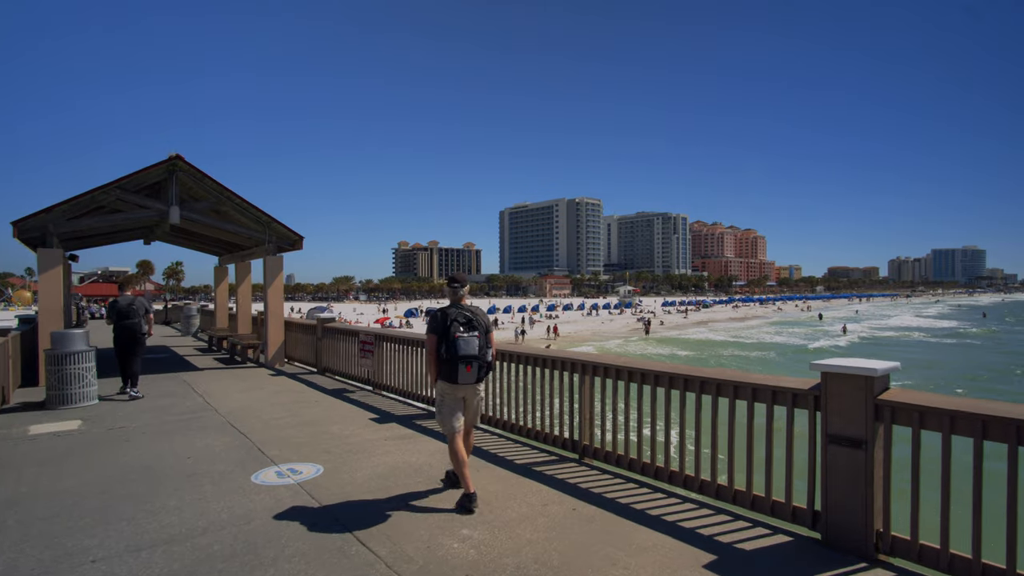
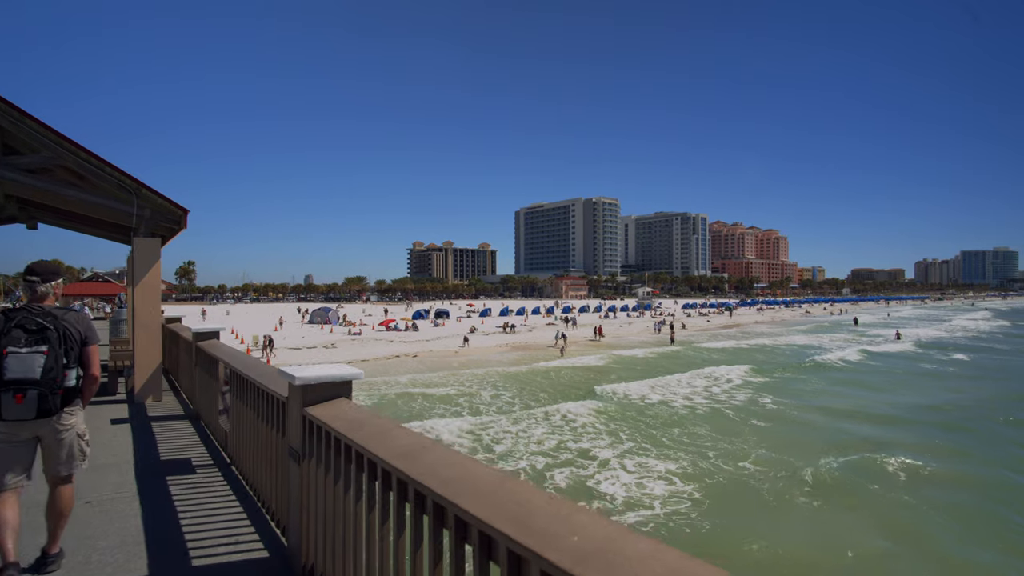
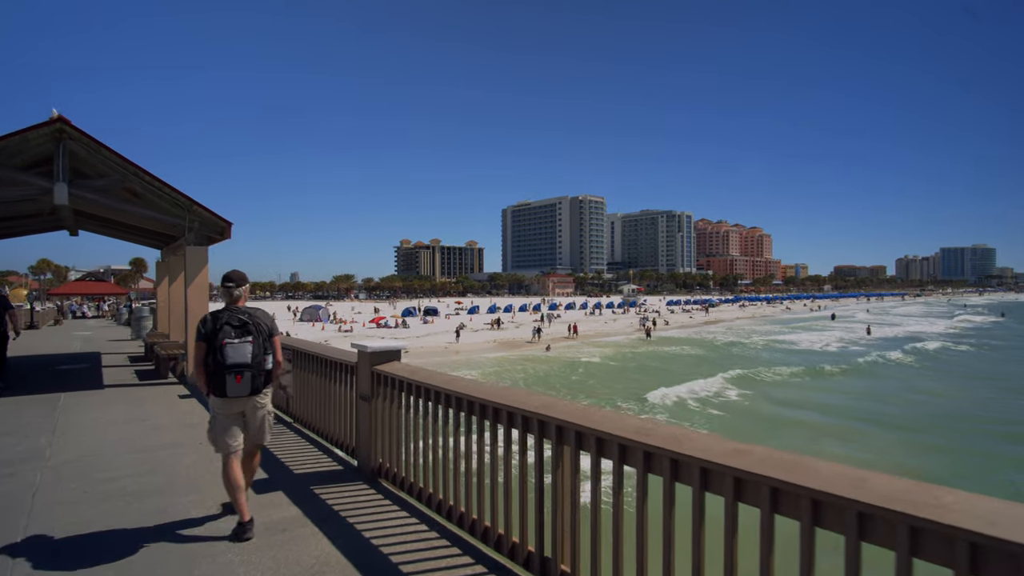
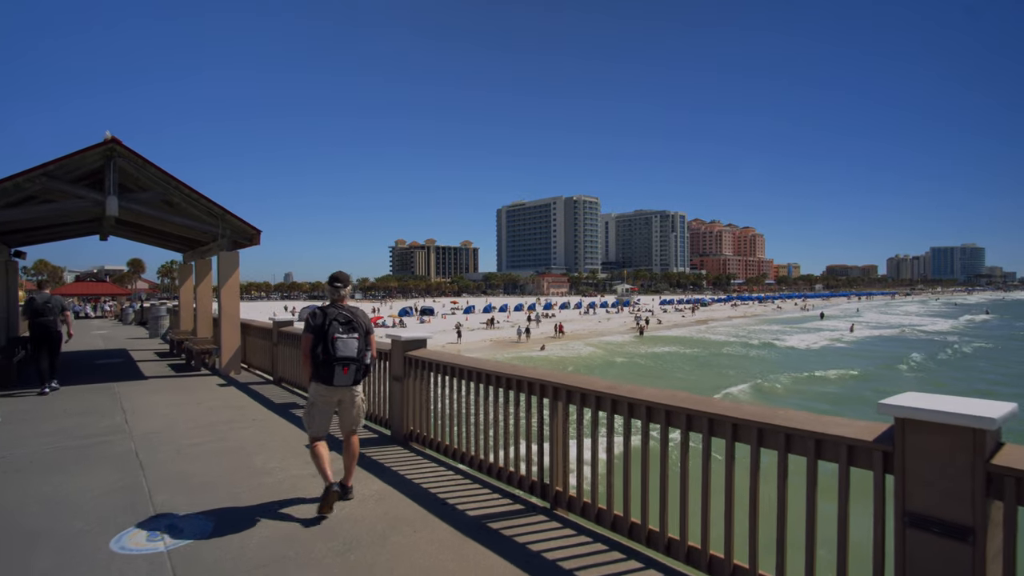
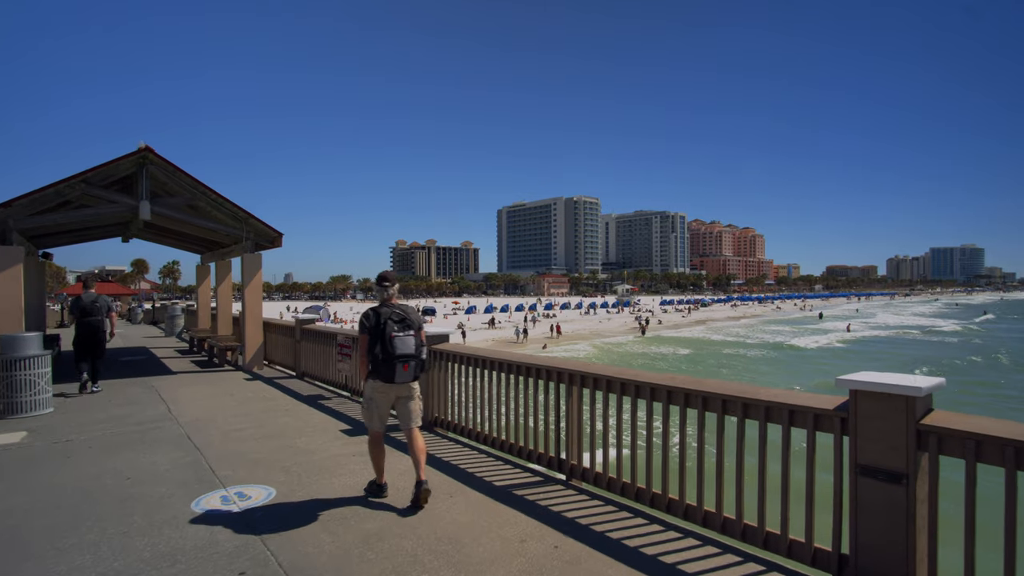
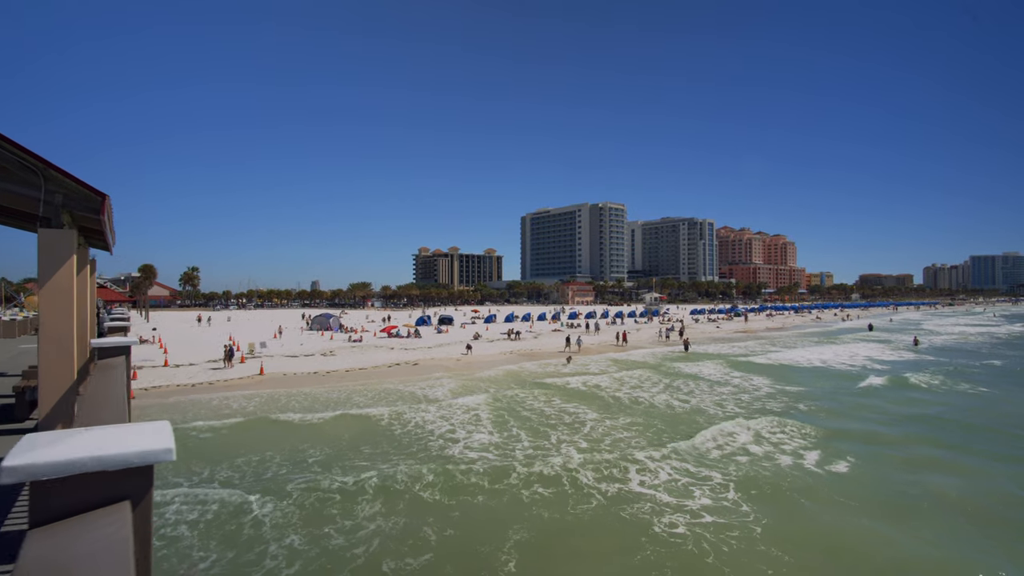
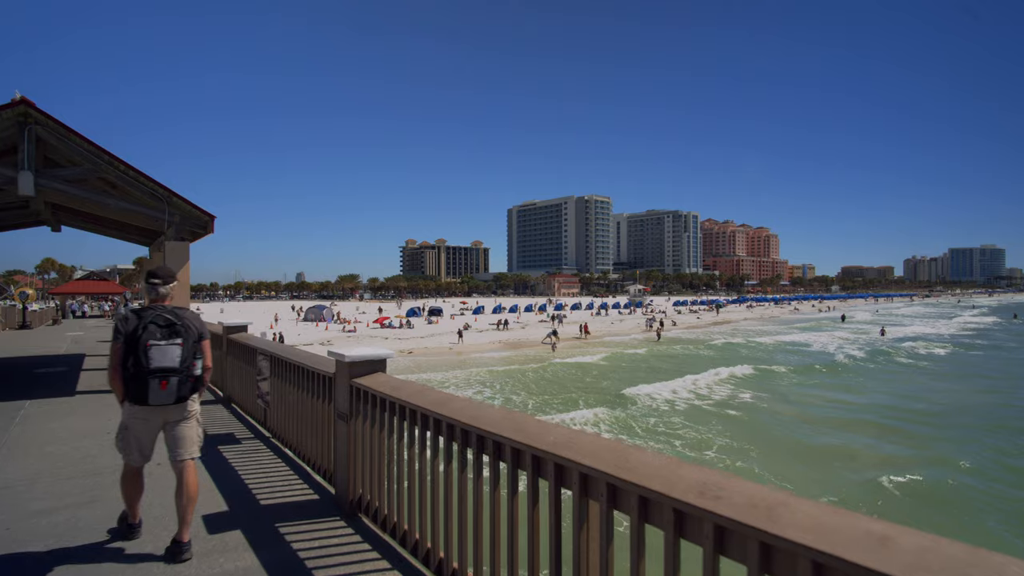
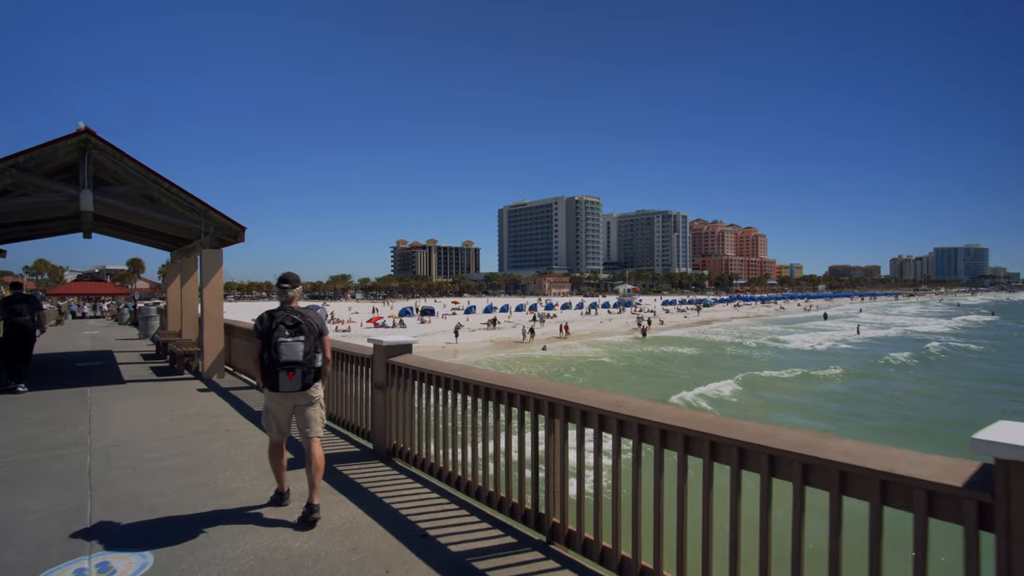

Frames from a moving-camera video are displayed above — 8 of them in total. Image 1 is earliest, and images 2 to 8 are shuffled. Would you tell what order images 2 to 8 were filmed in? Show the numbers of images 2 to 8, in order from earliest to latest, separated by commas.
5, 4, 8, 3, 7, 2, 6
